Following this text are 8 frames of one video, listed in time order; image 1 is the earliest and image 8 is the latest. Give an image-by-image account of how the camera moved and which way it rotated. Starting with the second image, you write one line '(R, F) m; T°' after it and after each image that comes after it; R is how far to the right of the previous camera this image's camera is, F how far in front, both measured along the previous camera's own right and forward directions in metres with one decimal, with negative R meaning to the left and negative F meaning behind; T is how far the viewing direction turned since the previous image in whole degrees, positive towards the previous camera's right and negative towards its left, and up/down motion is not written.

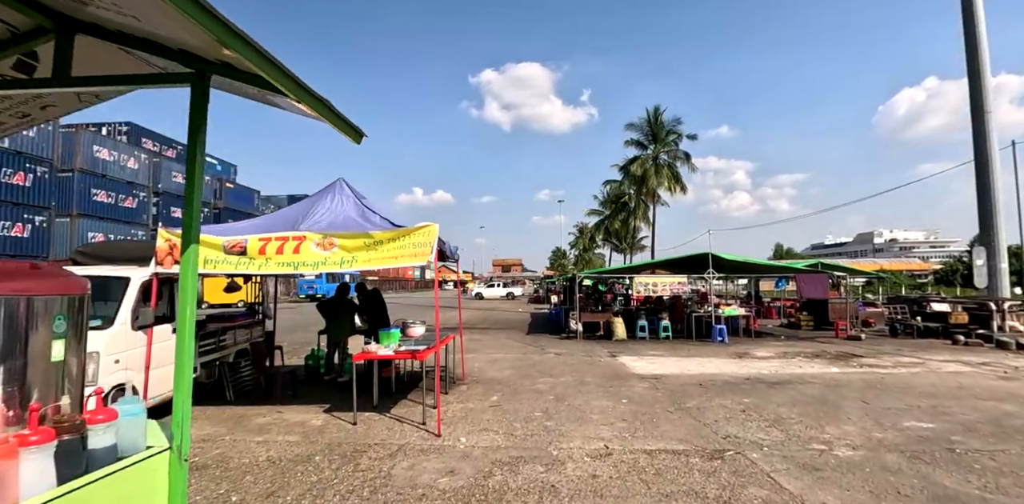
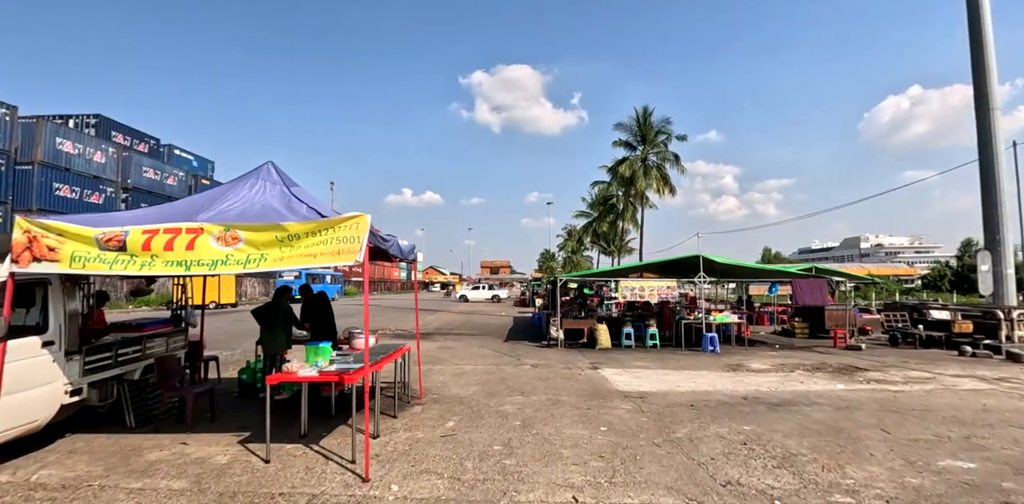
(+0.4, +1.2) m; +1°
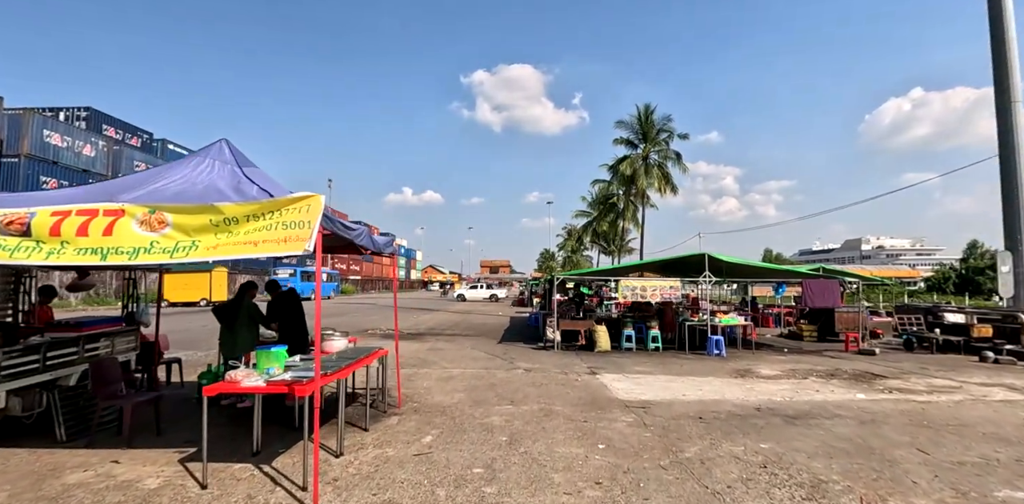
(+0.1, +0.8) m; 0°
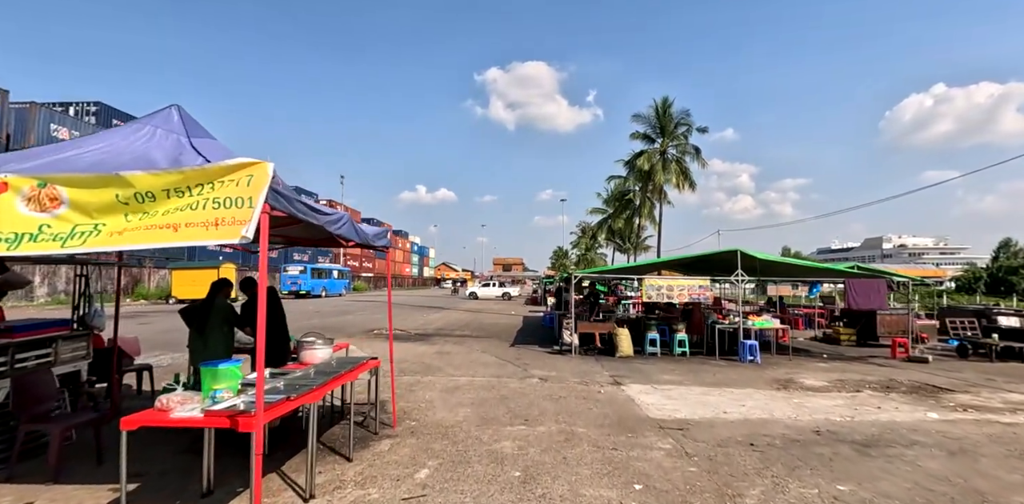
(0.0, +1.1) m; -1°
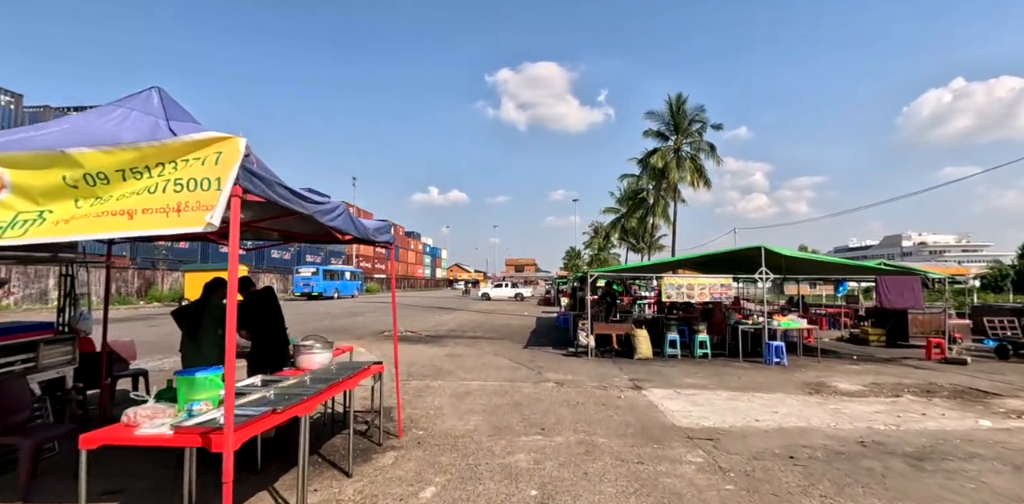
(0.0, +0.5) m; -1°
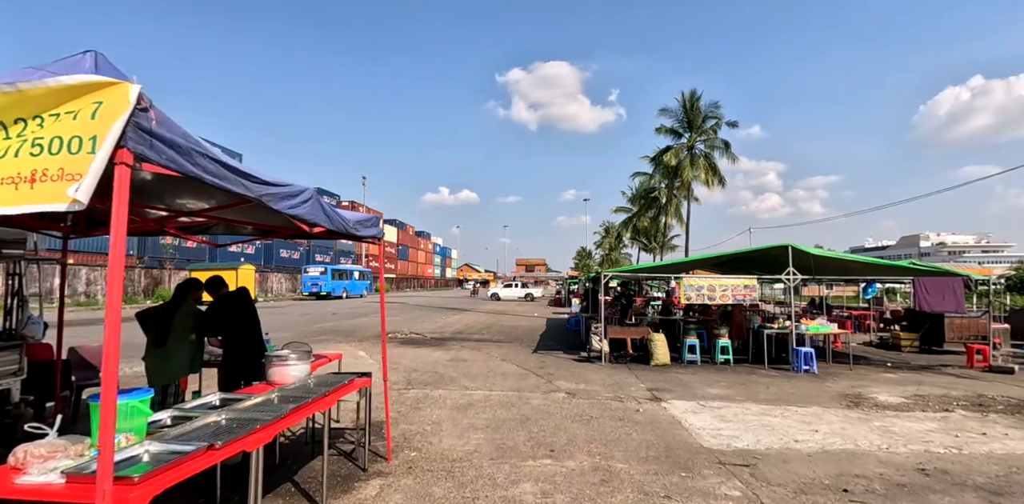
(0.0, +0.7) m; -1°
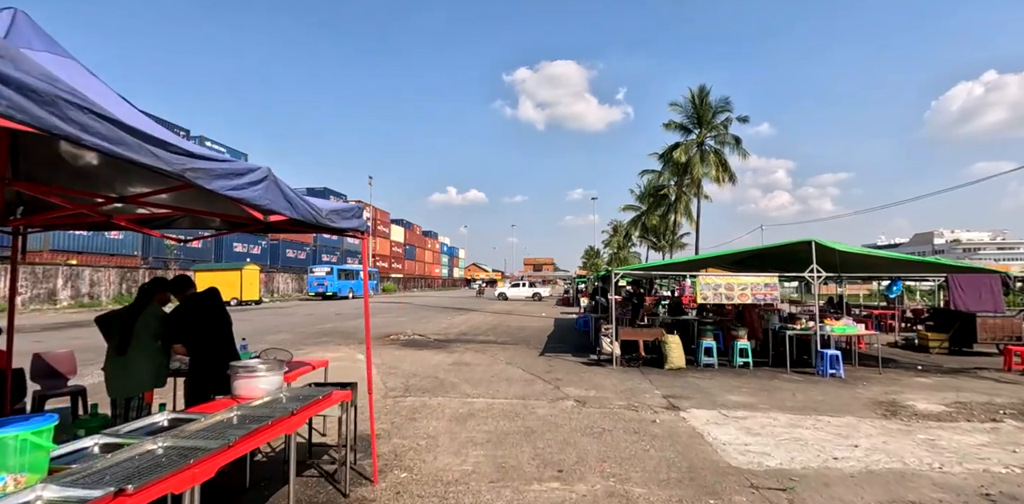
(+0.1, +0.6) m; -1°
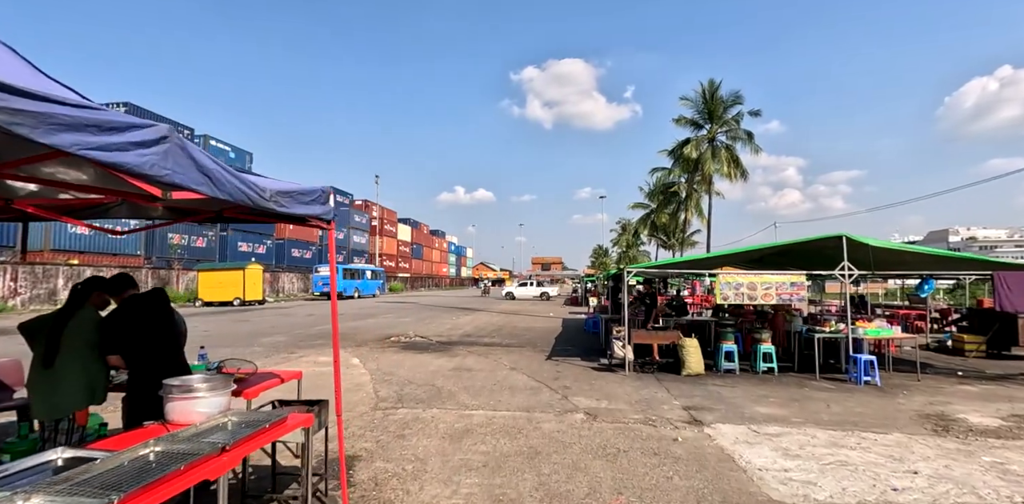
(+0.1, +0.8) m; -1°
